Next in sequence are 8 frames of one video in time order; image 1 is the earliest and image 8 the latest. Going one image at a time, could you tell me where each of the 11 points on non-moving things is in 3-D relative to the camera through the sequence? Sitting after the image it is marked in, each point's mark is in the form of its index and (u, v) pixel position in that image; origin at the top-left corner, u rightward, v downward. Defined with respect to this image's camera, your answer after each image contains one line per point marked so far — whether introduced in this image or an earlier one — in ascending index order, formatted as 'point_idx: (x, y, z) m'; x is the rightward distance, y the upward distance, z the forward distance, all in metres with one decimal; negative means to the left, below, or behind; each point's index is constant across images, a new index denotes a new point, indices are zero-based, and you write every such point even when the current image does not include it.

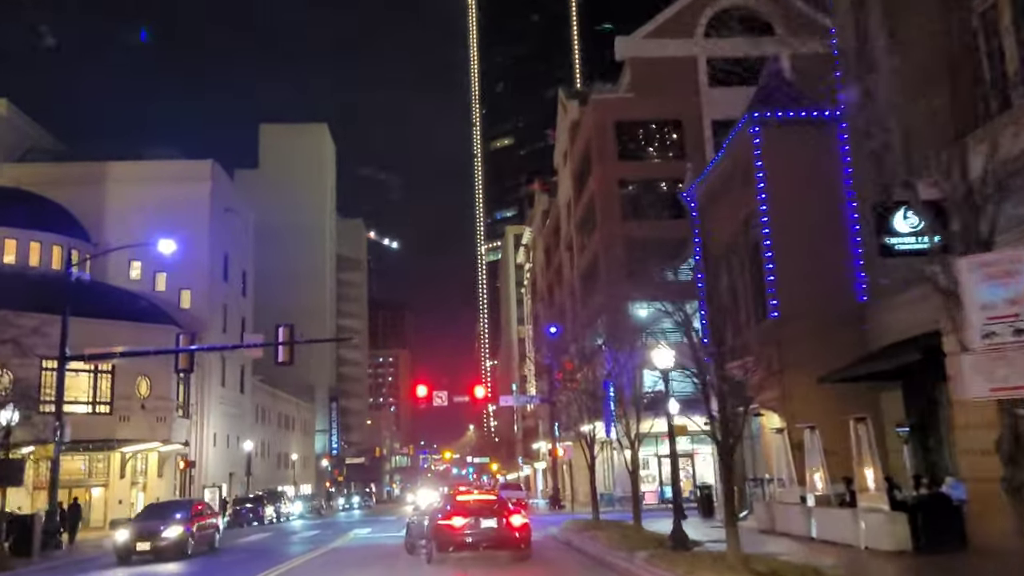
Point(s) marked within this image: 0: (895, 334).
0: (+7.8, -0.9, +19.2) m
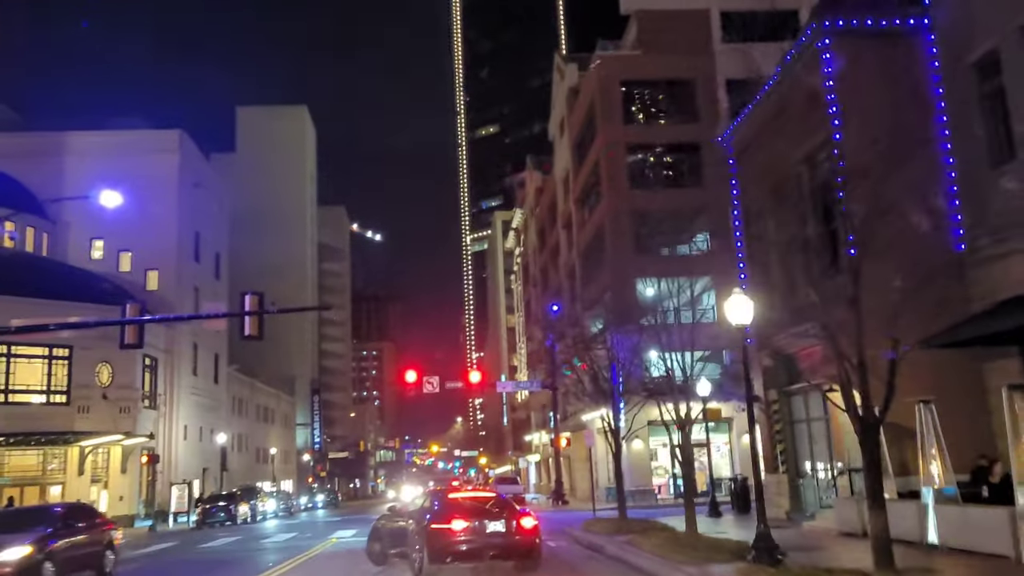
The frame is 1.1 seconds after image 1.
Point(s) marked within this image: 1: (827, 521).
0: (+8.1, 0.0, +15.2) m
1: (+6.0, -4.3, +17.4) m
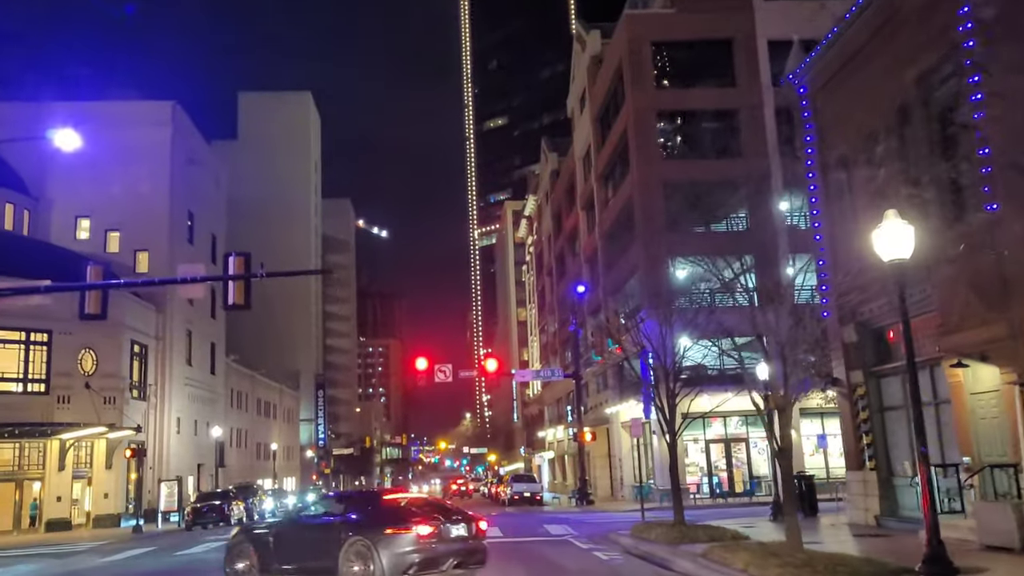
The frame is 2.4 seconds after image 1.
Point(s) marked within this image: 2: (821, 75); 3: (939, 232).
0: (+8.8, +0.8, +11.6) m
1: (+6.7, -3.5, +13.8) m
2: (+6.5, +4.5, +19.7) m
3: (+6.7, +0.9, +14.7) m
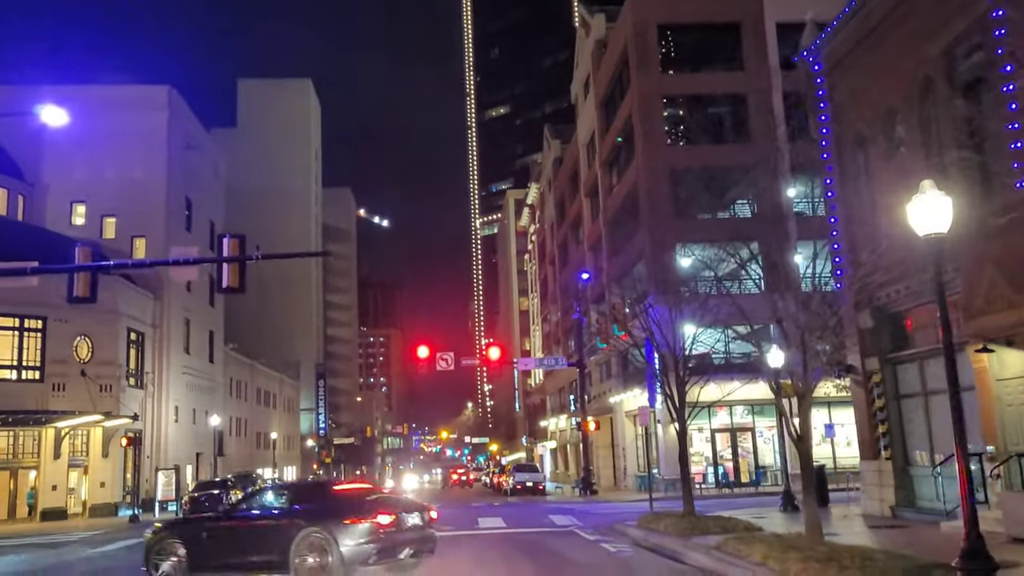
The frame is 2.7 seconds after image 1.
0: (+8.8, +1.0, +11.0) m
1: (+6.7, -3.2, +13.2) m
2: (+6.6, +4.8, +19.0) m
3: (+6.7, +1.1, +14.1) m
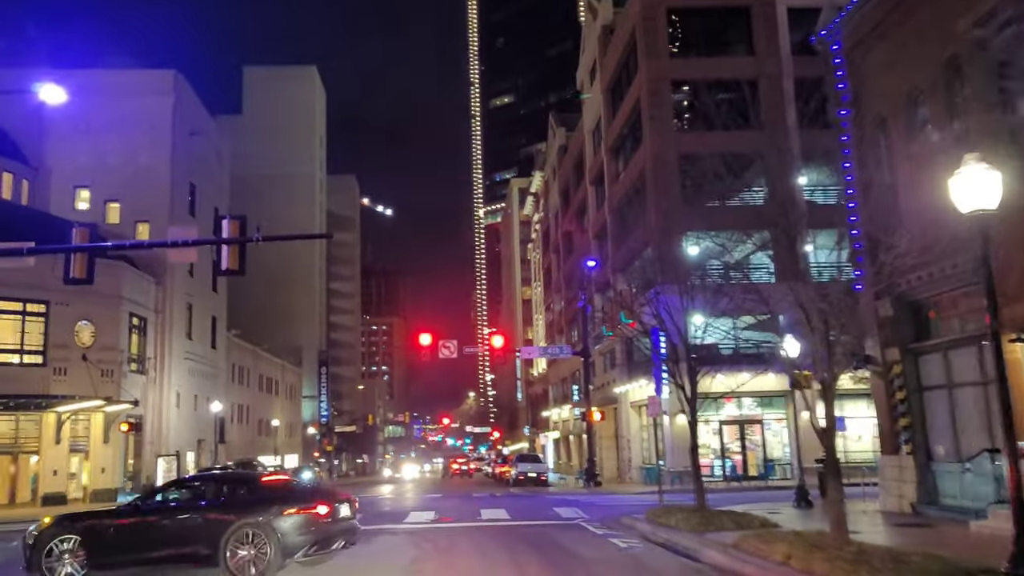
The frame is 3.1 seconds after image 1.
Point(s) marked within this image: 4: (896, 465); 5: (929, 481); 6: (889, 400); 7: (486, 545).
0: (+9.0, +1.1, +10.4) m
1: (+6.9, -3.1, +12.7) m
2: (+6.8, +5.1, +18.4) m
3: (+6.9, +1.3, +13.5) m
4: (+7.1, -3.3, +17.6) m
5: (+7.4, -3.5, +16.8) m
6: (+7.2, -2.1, +18.0) m
7: (-0.4, -4.4, +16.0) m
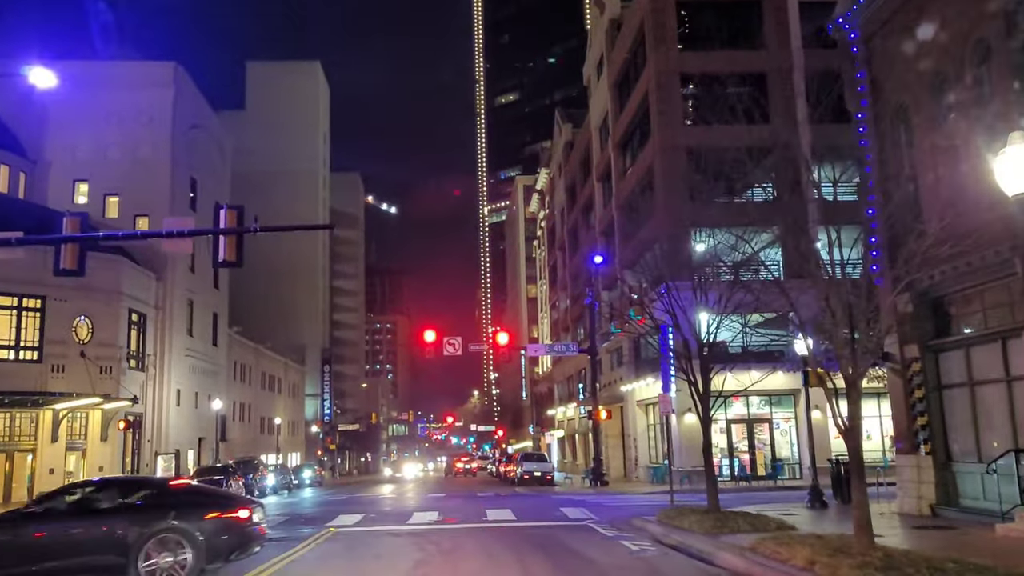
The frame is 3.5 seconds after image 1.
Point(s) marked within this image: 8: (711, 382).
0: (+9.1, +1.2, +9.8) m
1: (+6.9, -3.0, +12.1) m
2: (+6.9, +5.2, +17.8) m
3: (+7.0, +1.4, +12.9) m
4: (+7.2, -3.2, +17.0) m
5: (+7.5, -3.3, +16.2) m
6: (+7.3, -2.0, +17.4) m
7: (-0.3, -4.2, +15.4) m
8: (+4.0, -1.9, +18.9) m
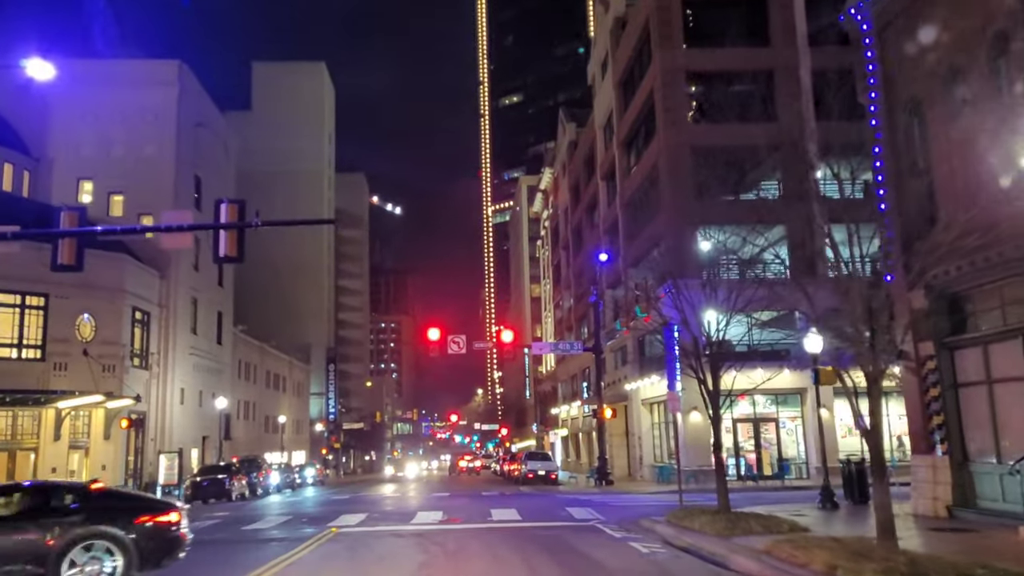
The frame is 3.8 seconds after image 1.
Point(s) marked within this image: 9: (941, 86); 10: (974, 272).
0: (+9.1, +1.3, +9.4) m
1: (+7.0, -2.9, +11.7) m
2: (+7.0, +5.2, +17.4) m
3: (+7.1, +1.5, +12.5) m
4: (+7.4, -3.1, +16.6) m
5: (+7.6, -3.3, +15.8) m
6: (+7.4, -2.0, +17.0) m
7: (-0.2, -4.2, +15.1) m
8: (+4.1, -1.8, +18.6) m
9: (+7.2, +3.4, +16.1) m
10: (+7.4, +0.3, +15.0) m
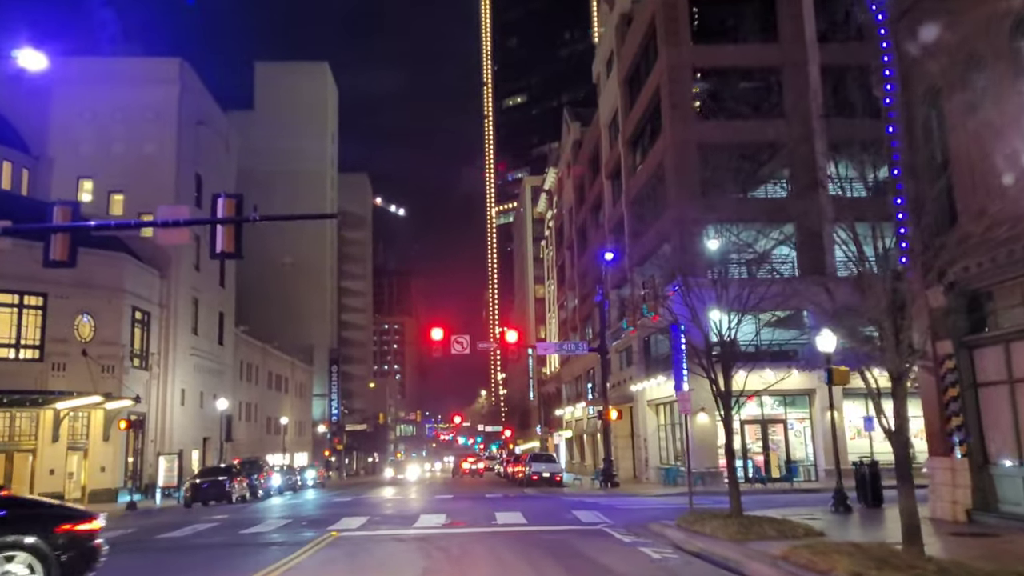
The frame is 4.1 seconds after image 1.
0: (+9.2, +1.4, +8.9) m
1: (+7.1, -2.9, +11.2) m
2: (+7.1, +5.3, +16.9) m
3: (+7.2, +1.5, +12.0) m
4: (+7.4, -3.1, +16.1) m
5: (+7.7, -3.2, +15.3) m
6: (+7.5, -1.9, +16.5) m
7: (-0.2, -4.1, +14.6) m
8: (+4.2, -1.8, +18.1) m
9: (+7.3, +3.5, +15.6) m
10: (+7.4, +0.3, +14.5) m
